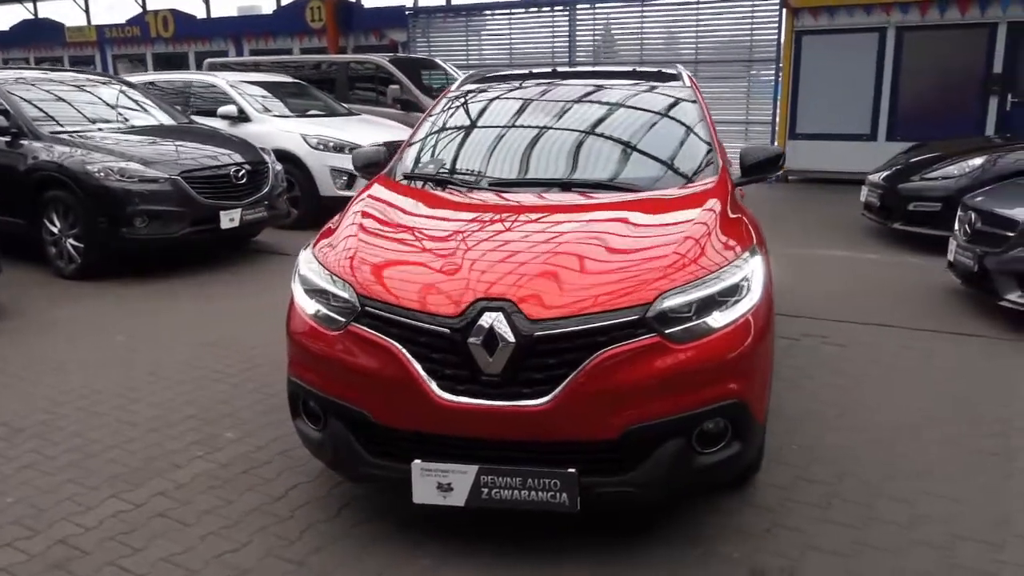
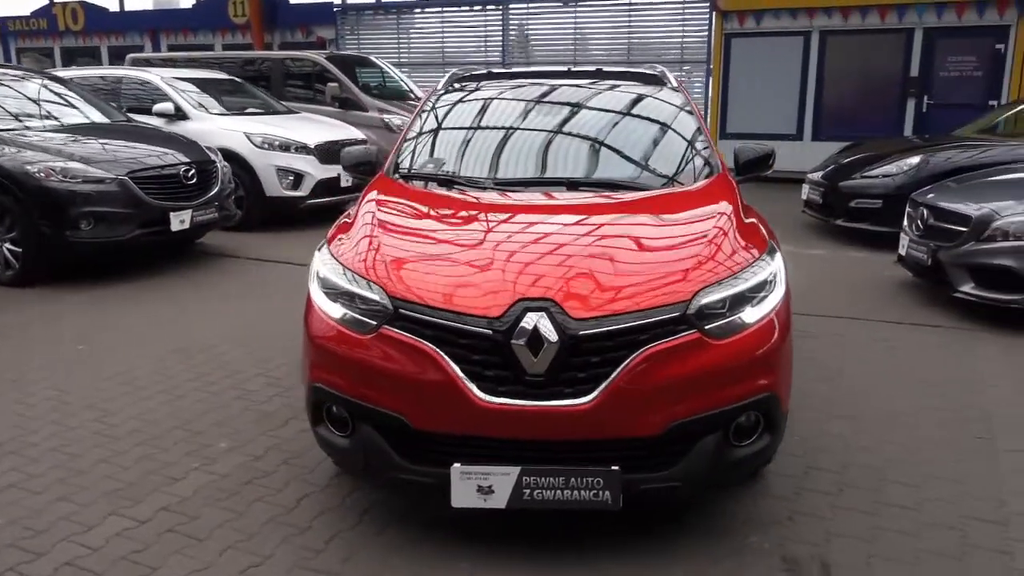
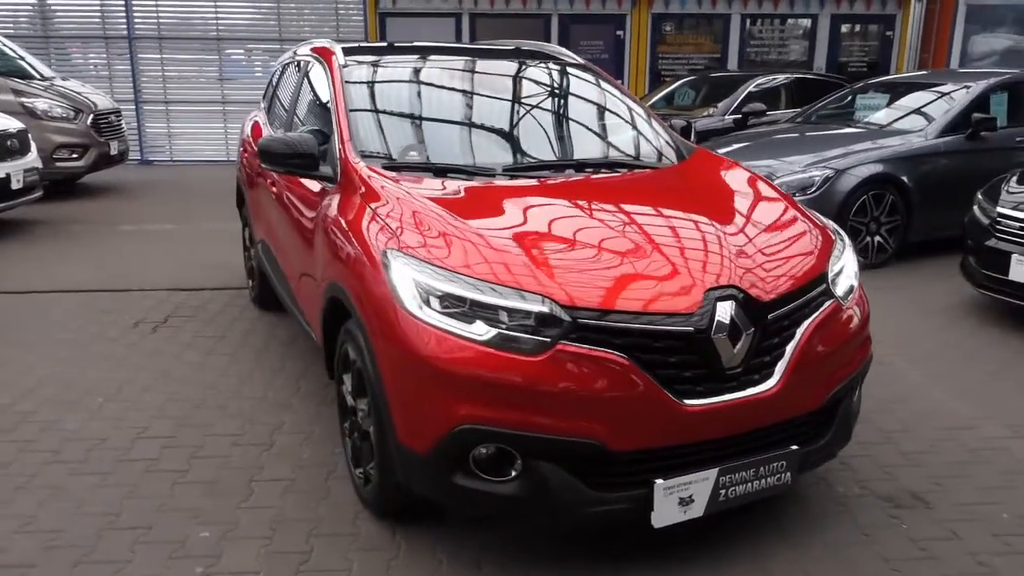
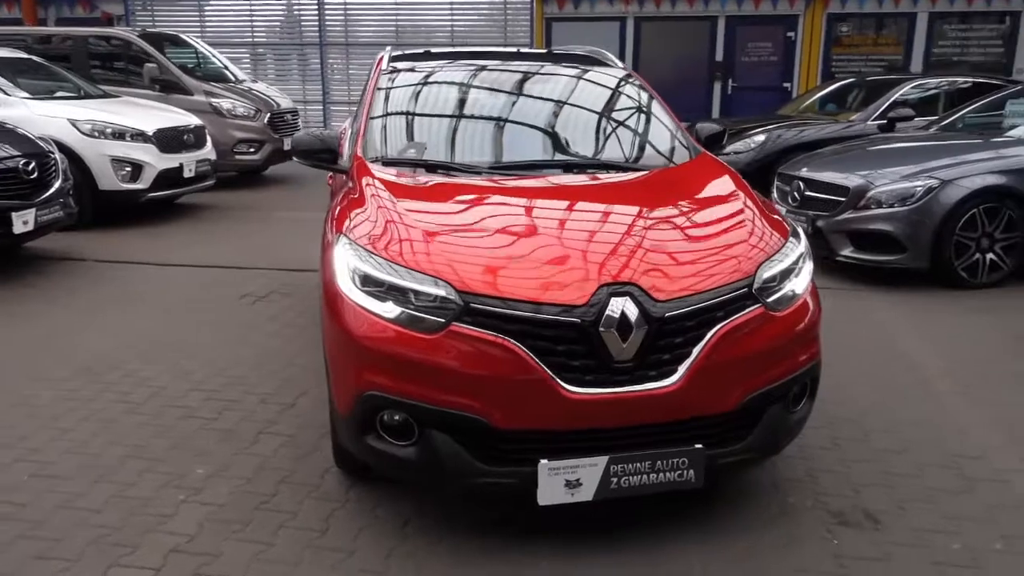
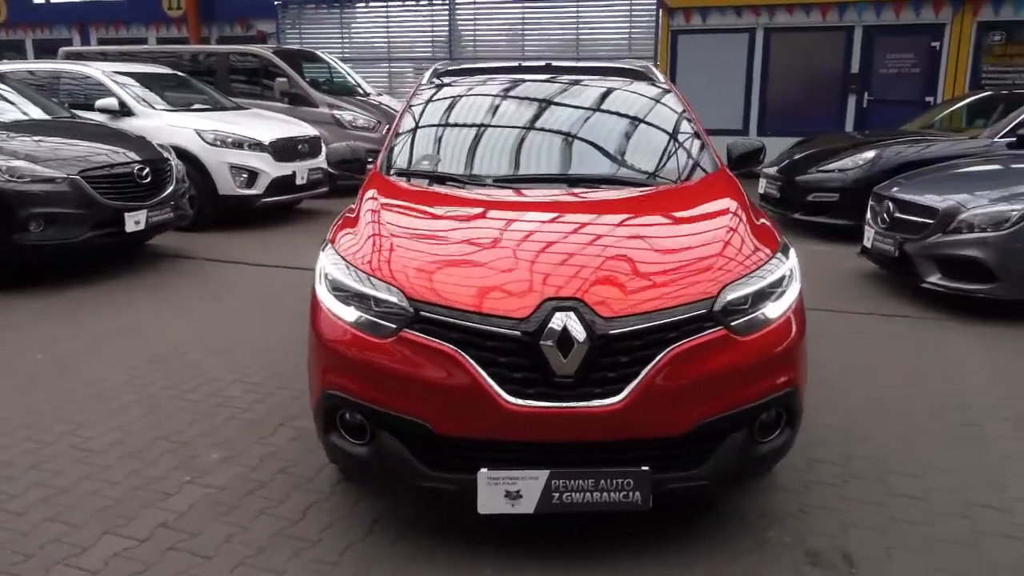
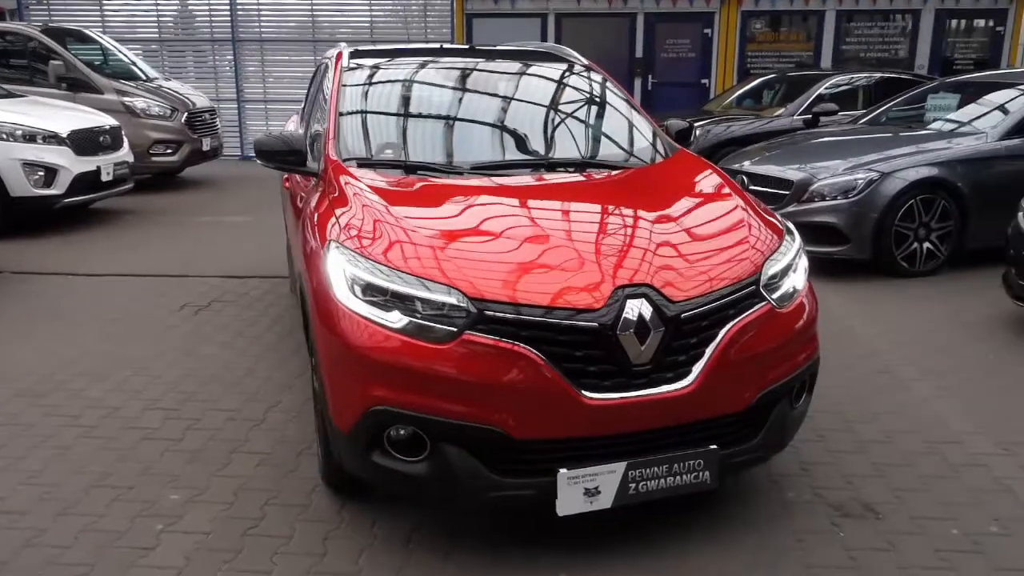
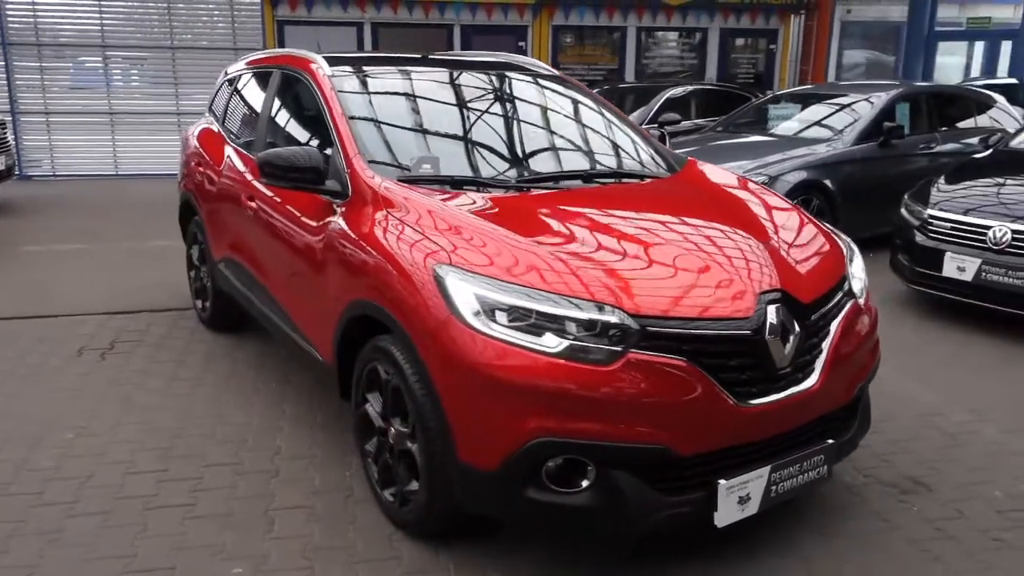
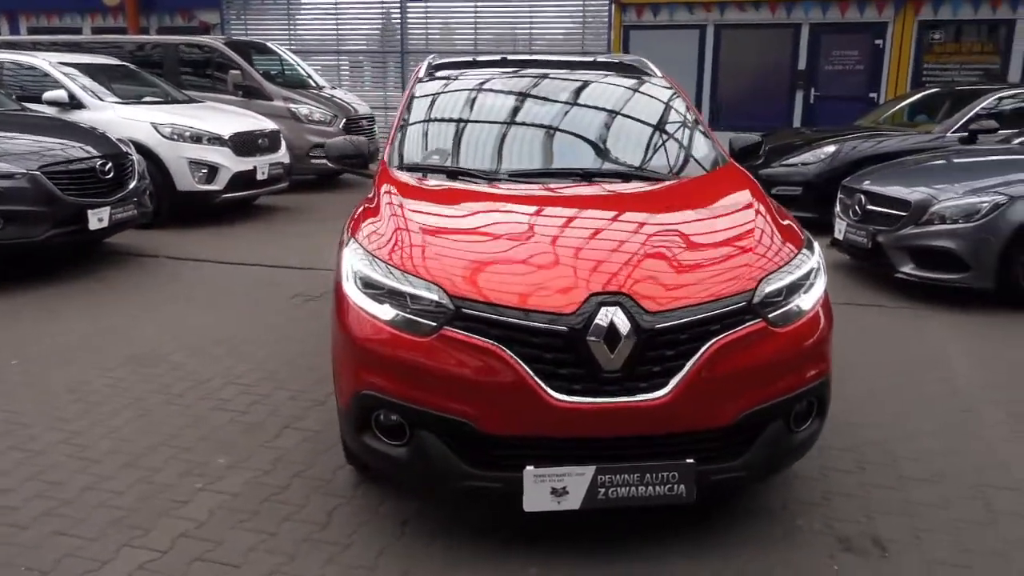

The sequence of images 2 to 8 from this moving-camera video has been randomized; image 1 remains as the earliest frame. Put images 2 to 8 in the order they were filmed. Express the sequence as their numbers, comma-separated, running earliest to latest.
2, 5, 8, 4, 6, 3, 7
